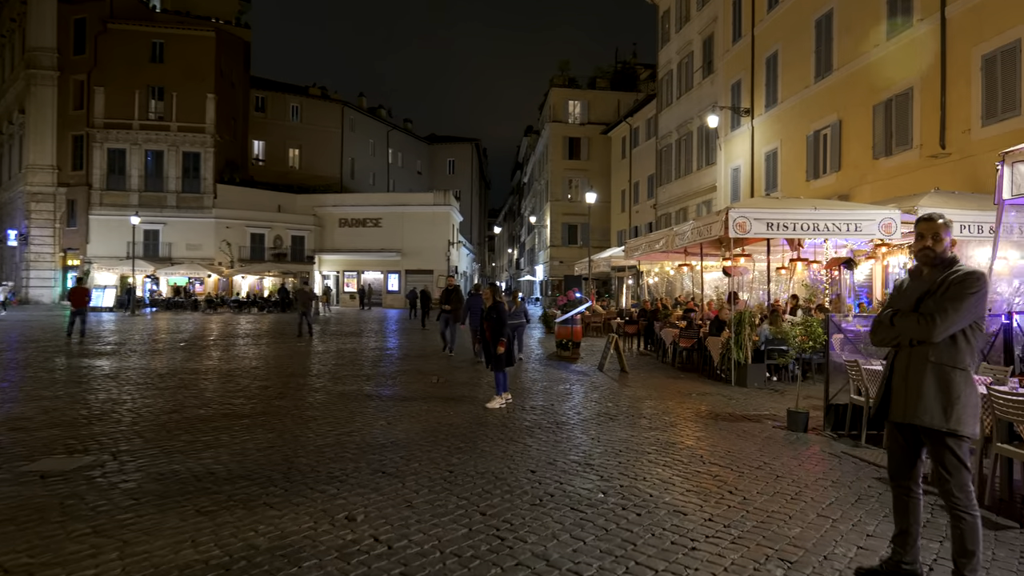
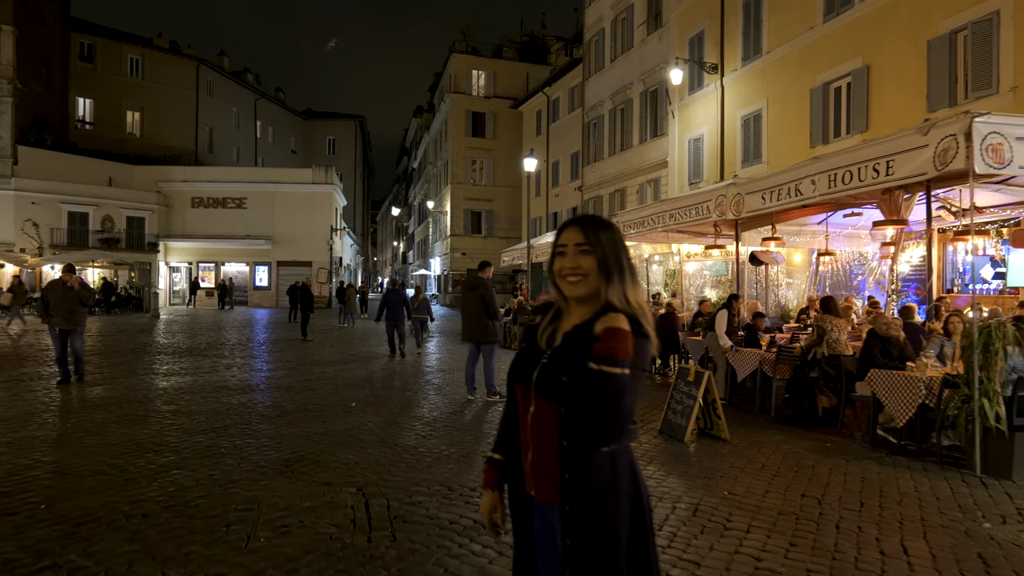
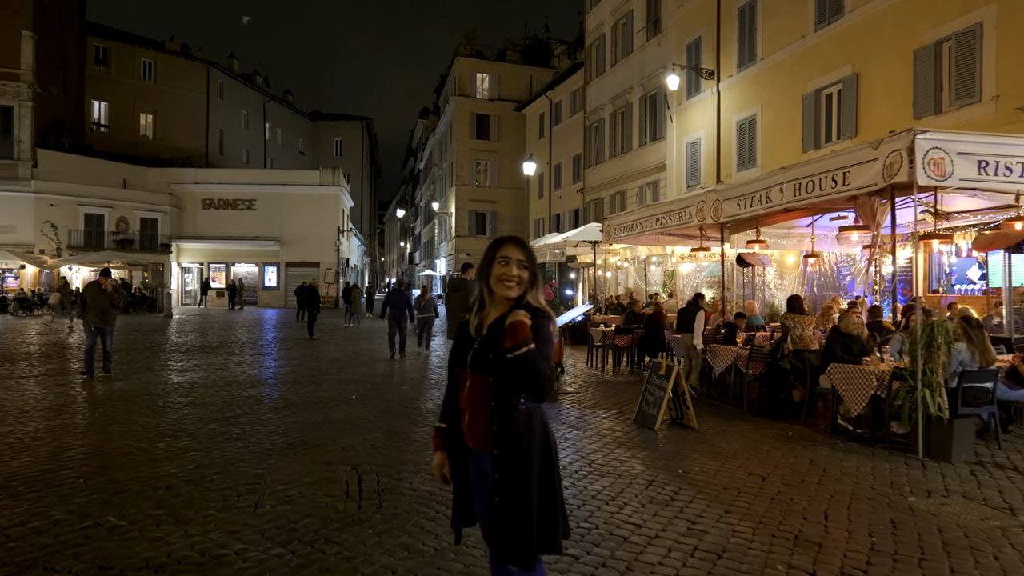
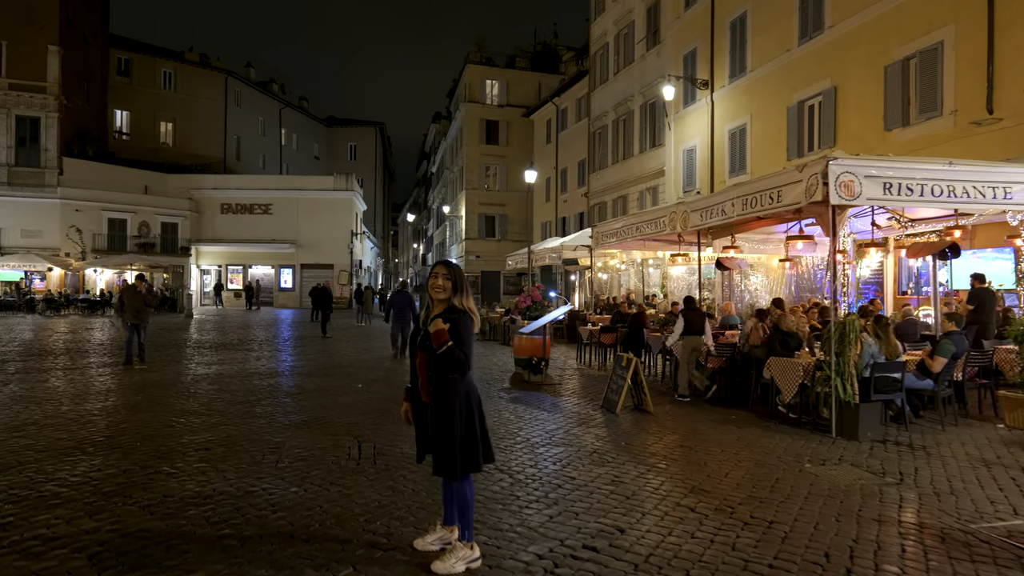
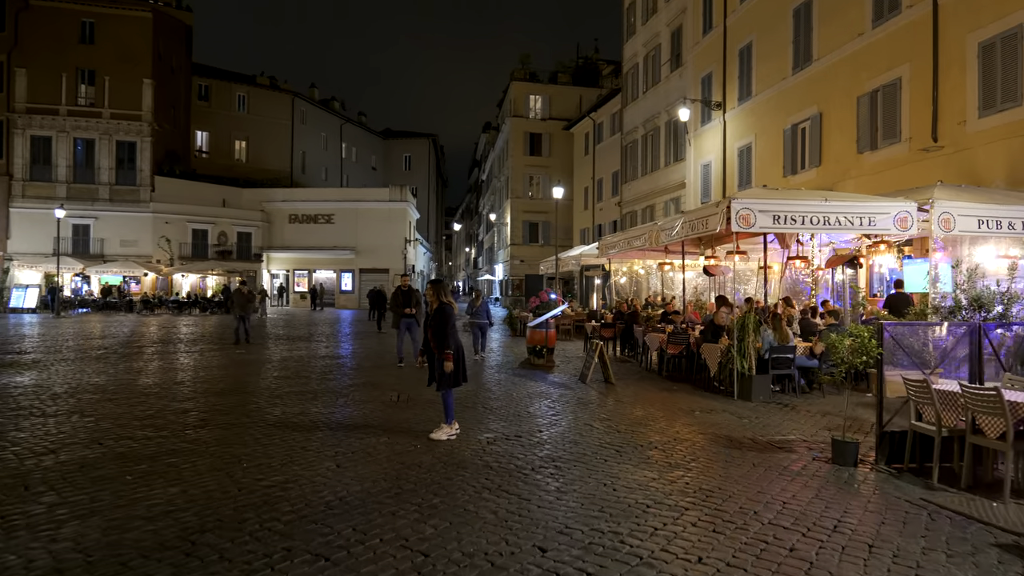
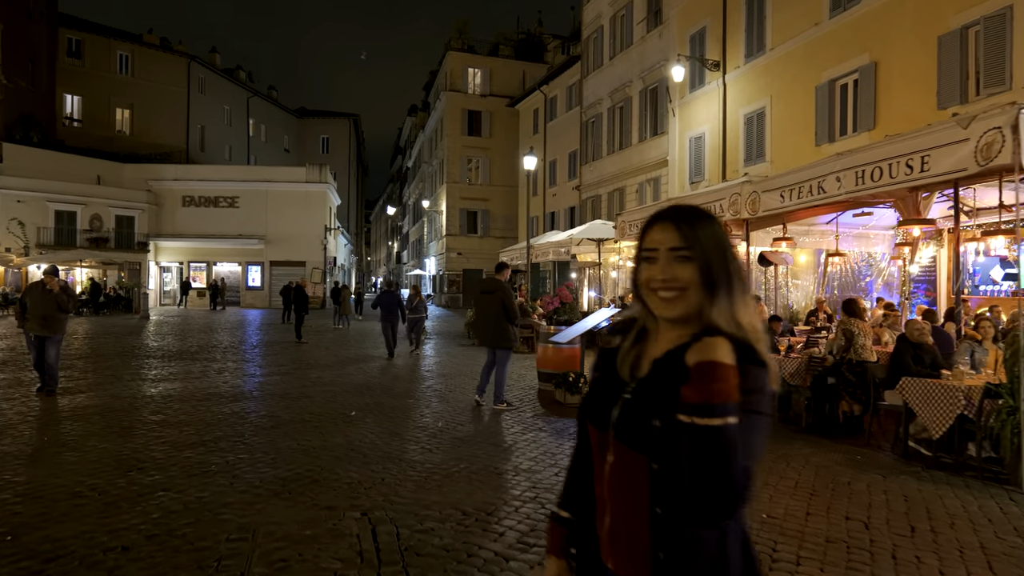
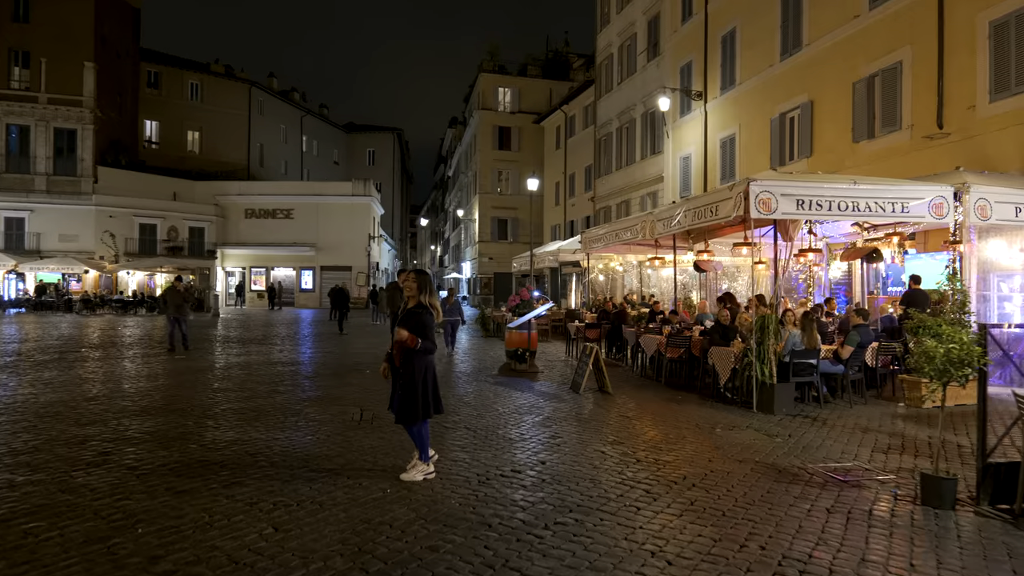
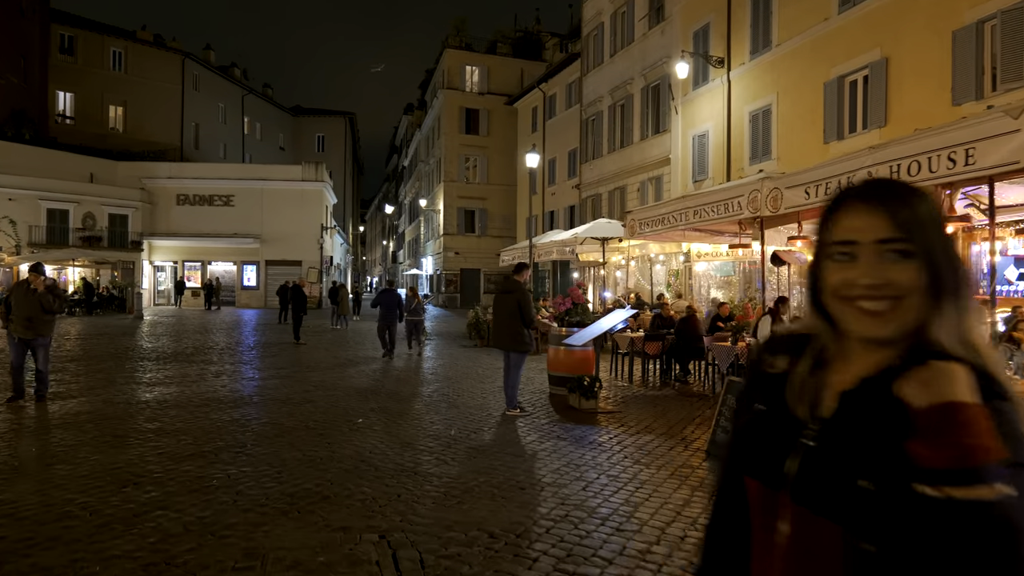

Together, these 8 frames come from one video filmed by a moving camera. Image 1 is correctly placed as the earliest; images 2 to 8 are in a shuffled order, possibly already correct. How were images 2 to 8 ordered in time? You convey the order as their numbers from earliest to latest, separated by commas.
5, 7, 4, 3, 2, 6, 8
